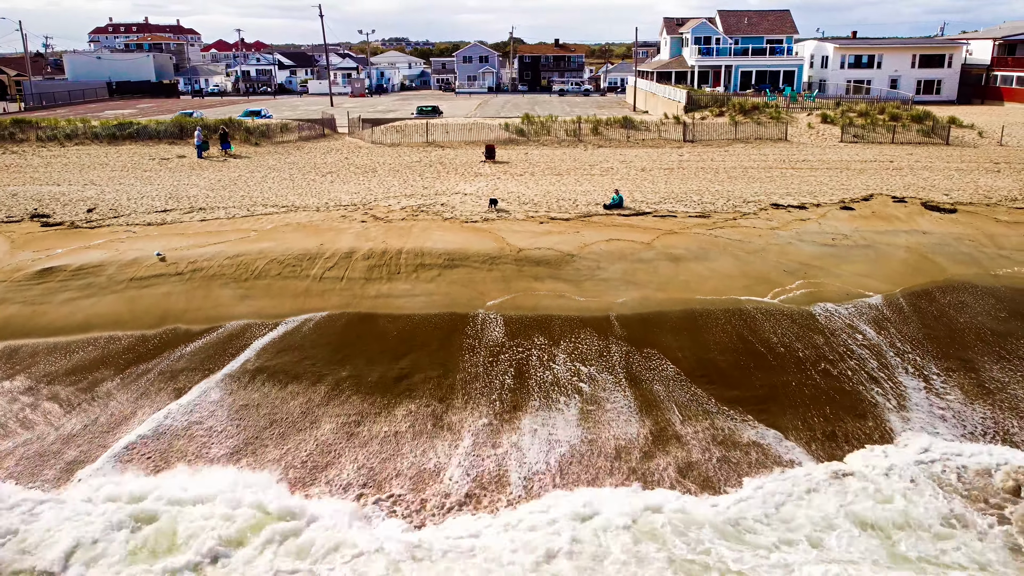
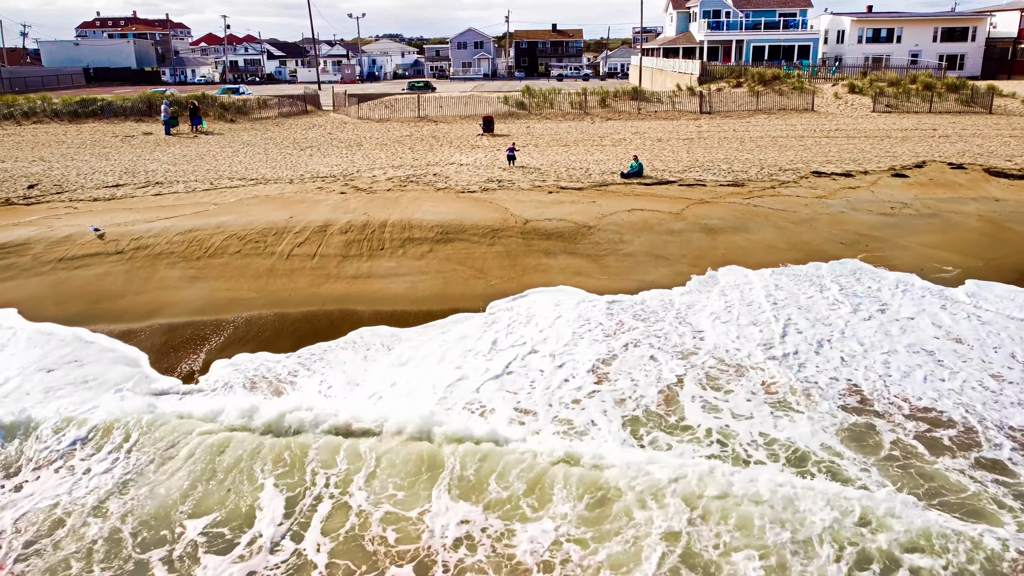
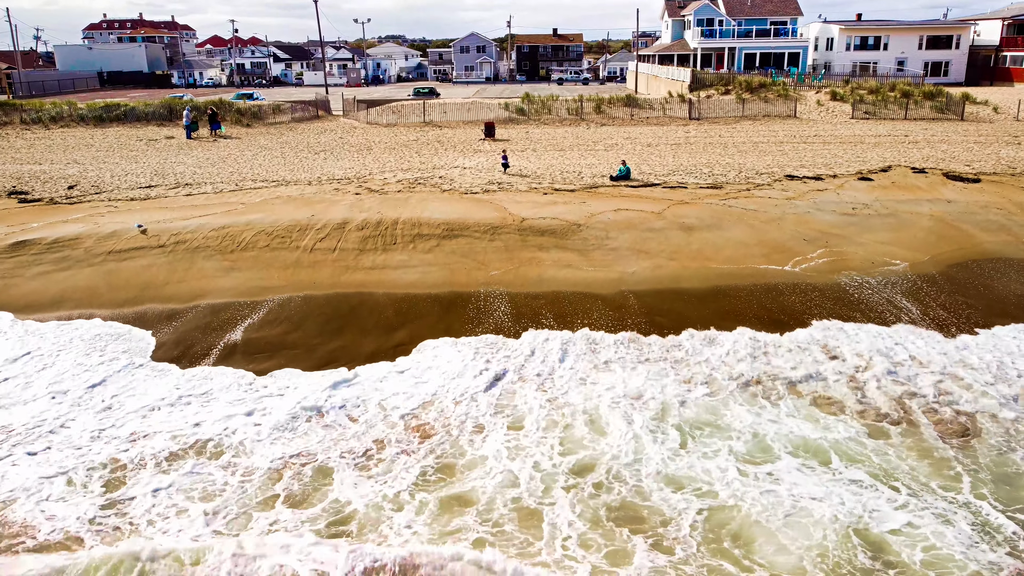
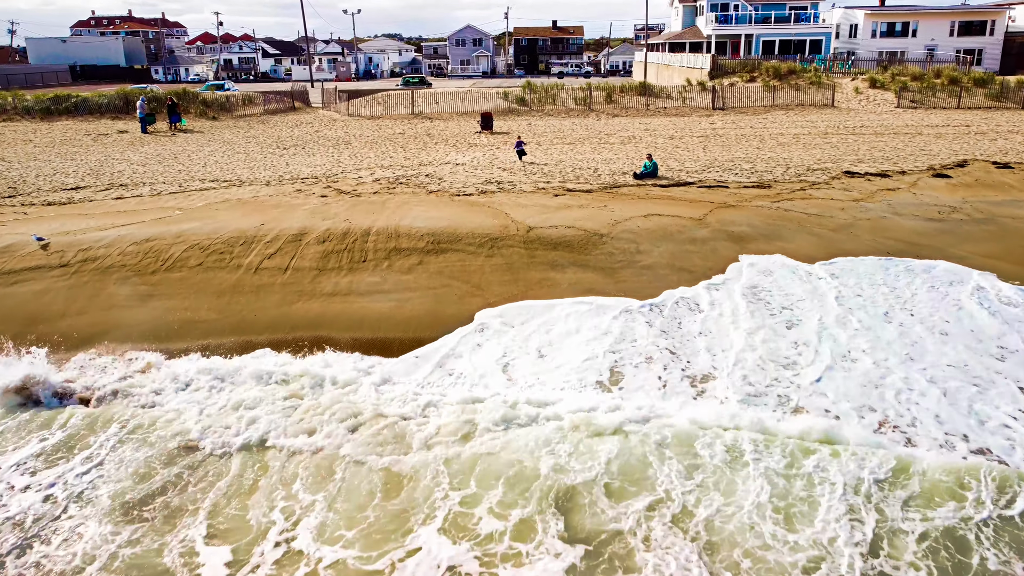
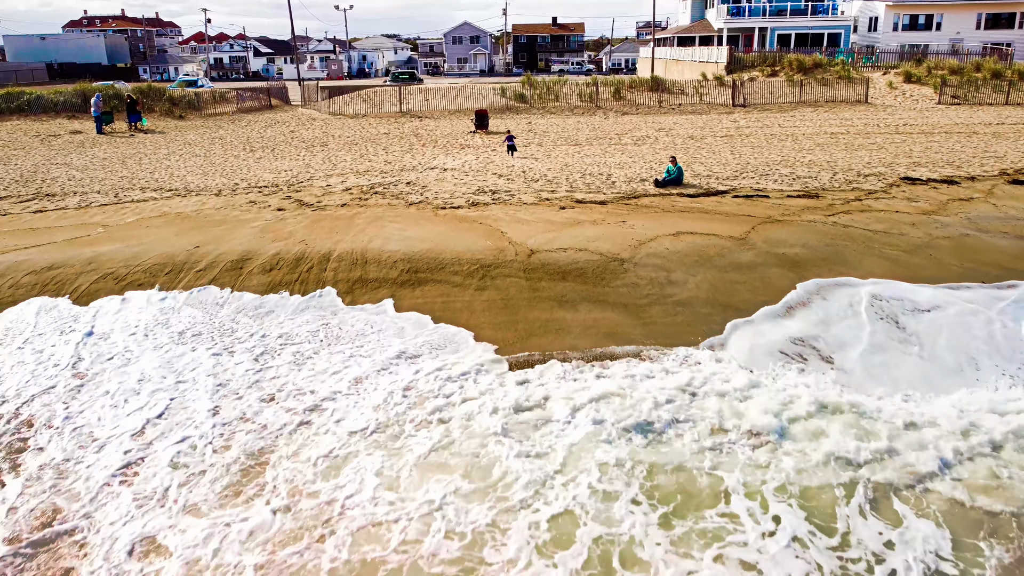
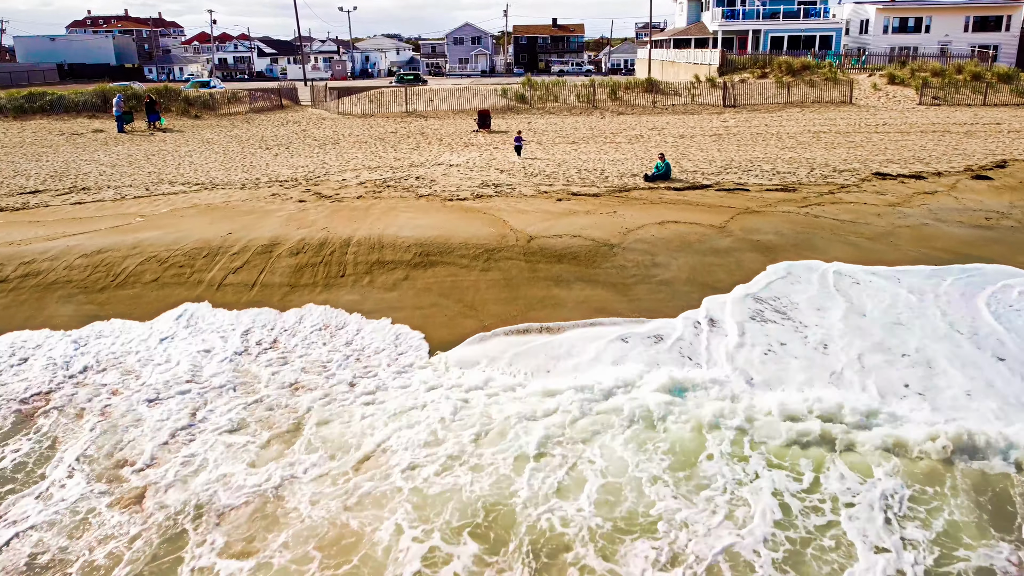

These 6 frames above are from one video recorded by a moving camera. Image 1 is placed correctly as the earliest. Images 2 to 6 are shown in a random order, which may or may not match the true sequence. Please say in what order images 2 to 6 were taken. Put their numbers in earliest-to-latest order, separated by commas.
3, 2, 4, 6, 5
